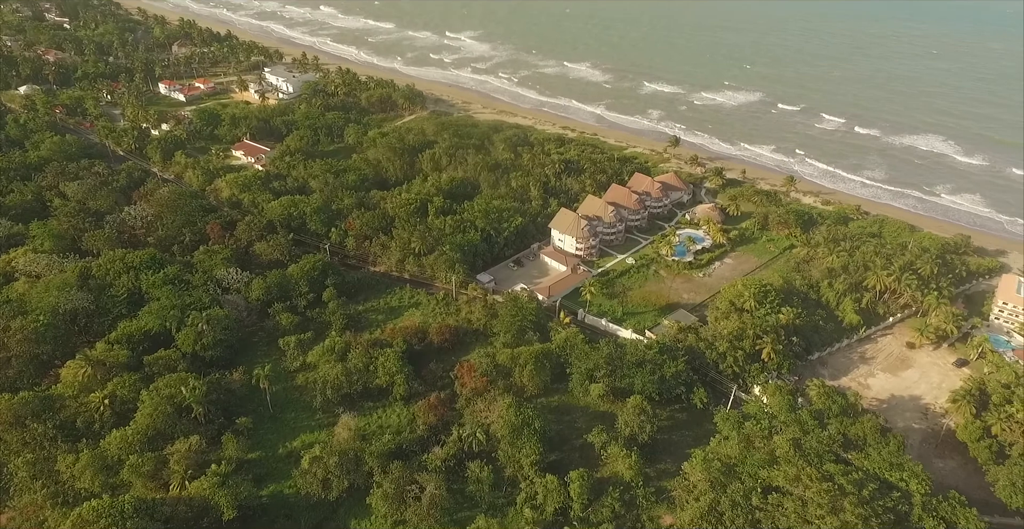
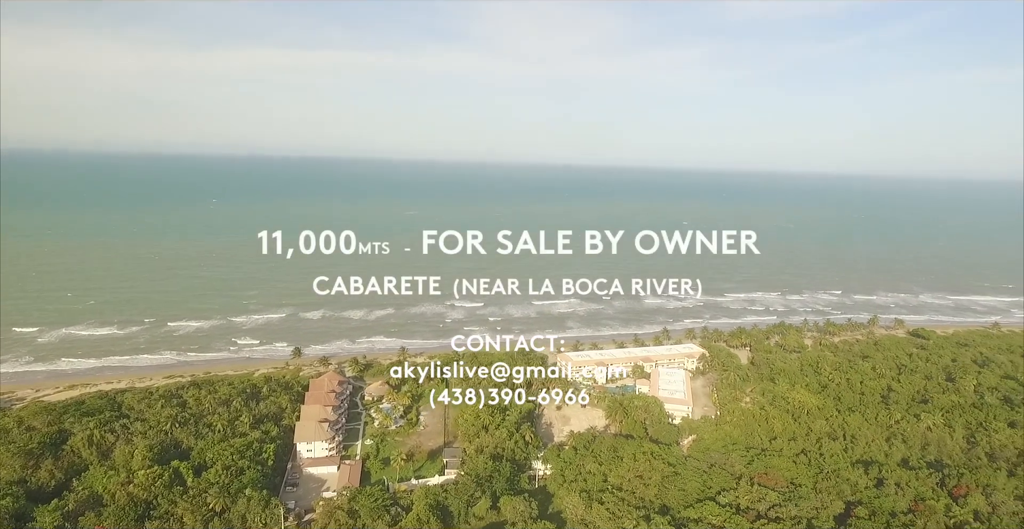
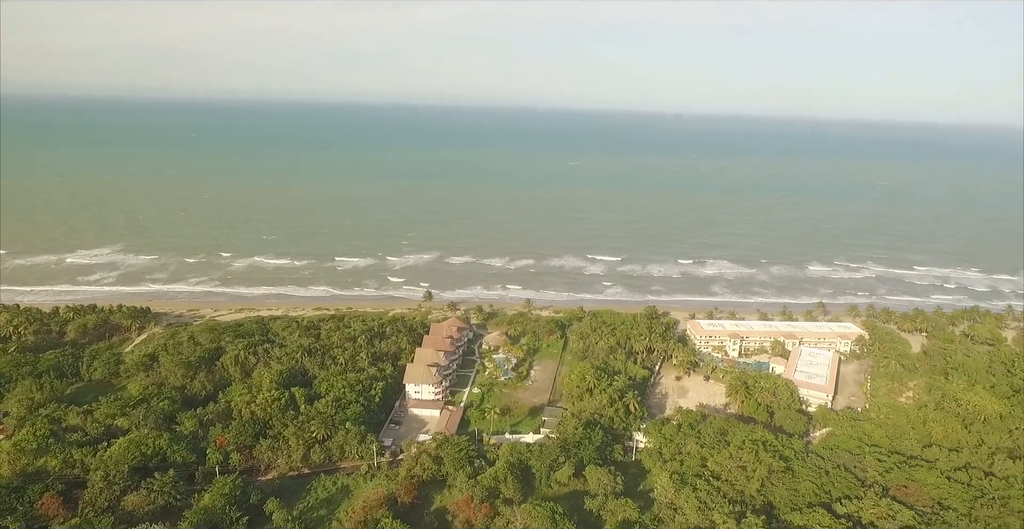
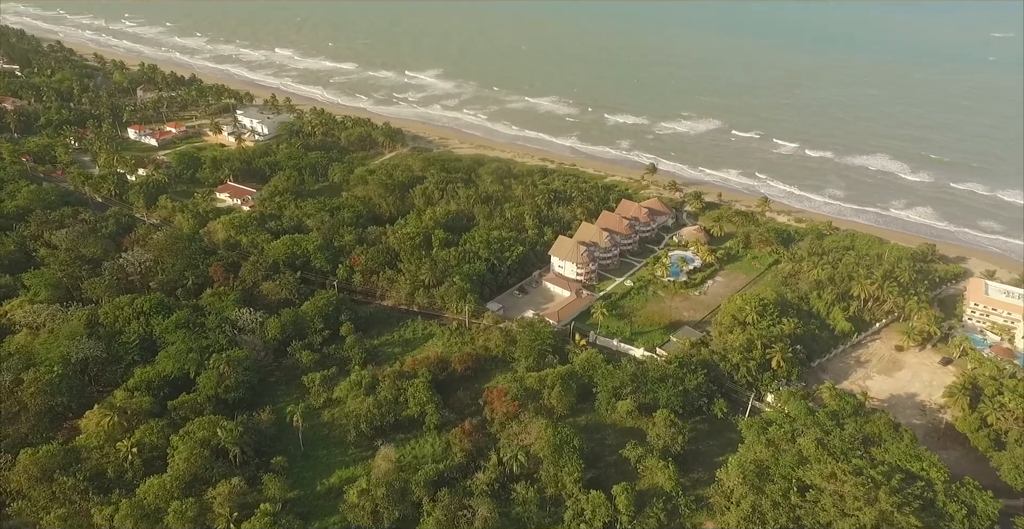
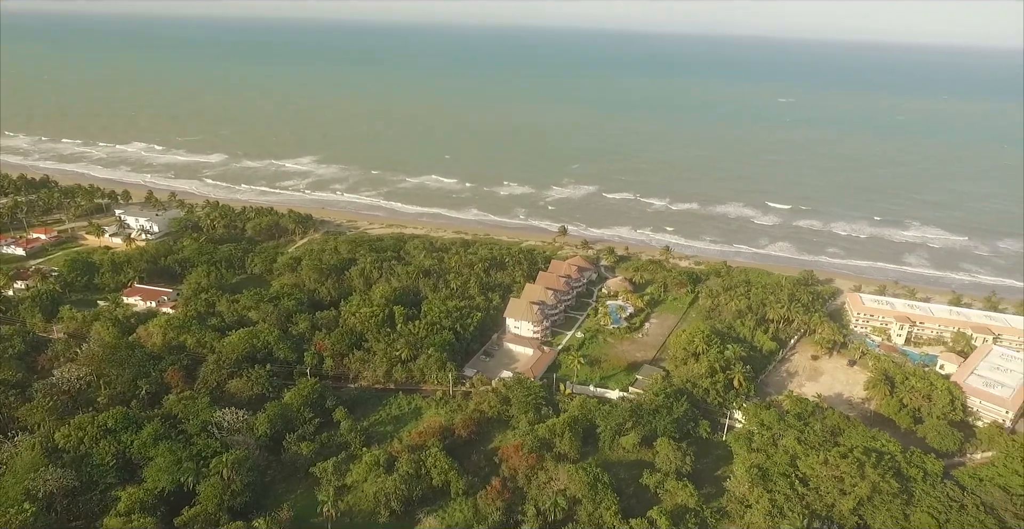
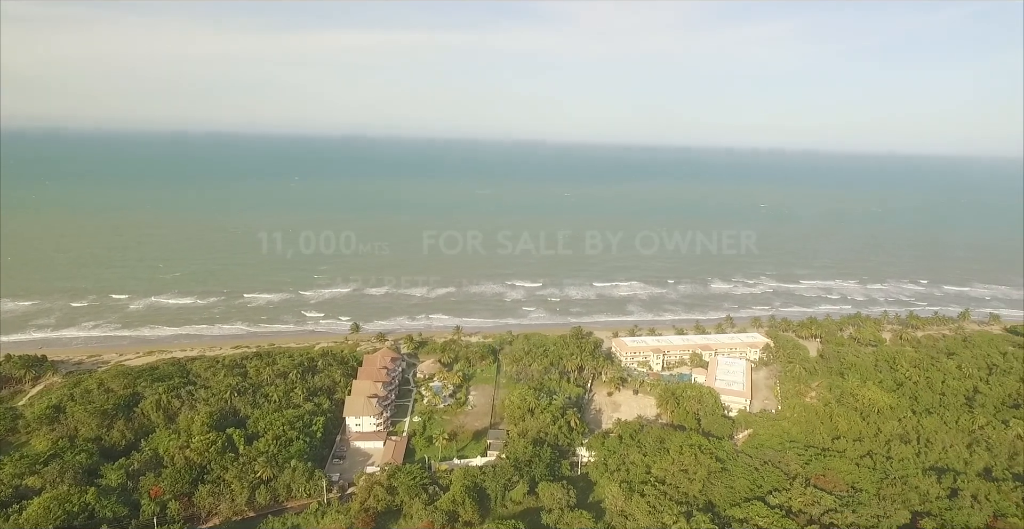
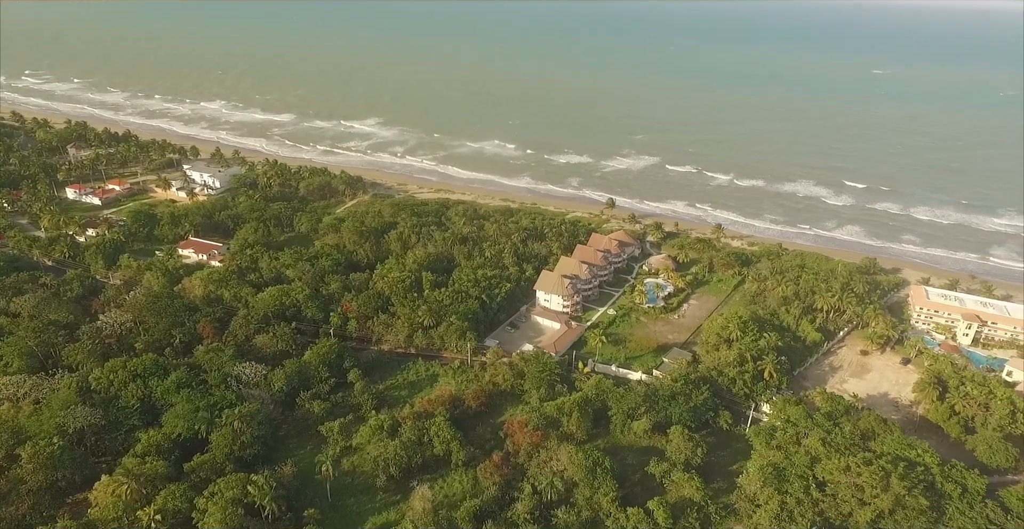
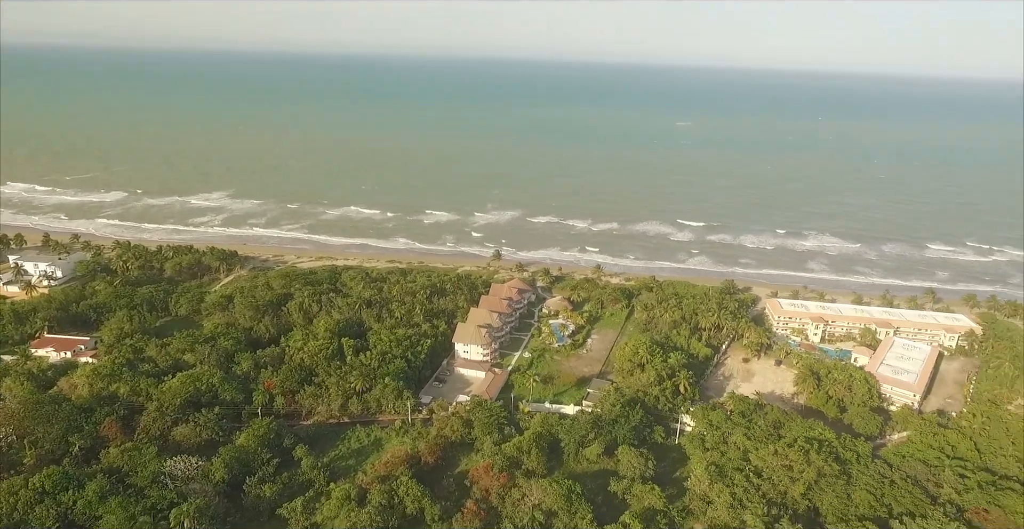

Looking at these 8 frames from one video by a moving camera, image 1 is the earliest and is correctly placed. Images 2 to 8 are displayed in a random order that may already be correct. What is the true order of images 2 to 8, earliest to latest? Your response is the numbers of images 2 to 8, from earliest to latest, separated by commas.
4, 7, 5, 8, 3, 6, 2
